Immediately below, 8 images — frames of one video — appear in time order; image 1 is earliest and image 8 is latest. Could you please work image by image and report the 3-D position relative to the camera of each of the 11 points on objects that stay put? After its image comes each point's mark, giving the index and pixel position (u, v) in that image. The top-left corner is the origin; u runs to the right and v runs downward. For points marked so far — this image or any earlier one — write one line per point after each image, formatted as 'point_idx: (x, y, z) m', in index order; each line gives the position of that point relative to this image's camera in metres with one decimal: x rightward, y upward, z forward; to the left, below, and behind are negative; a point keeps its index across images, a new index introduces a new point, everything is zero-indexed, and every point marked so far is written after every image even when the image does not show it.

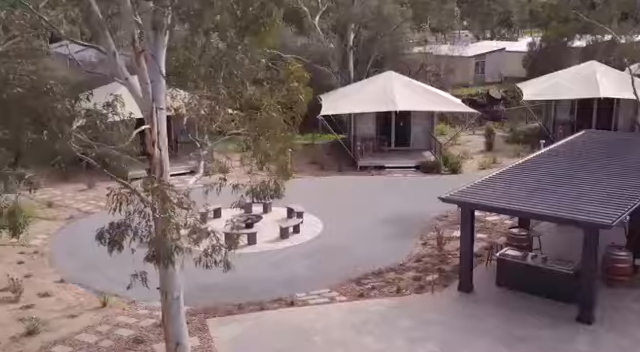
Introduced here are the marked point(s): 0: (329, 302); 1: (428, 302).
0: (+0.1, -2.3, +10.8) m
1: (+1.9, -2.3, +10.8) m
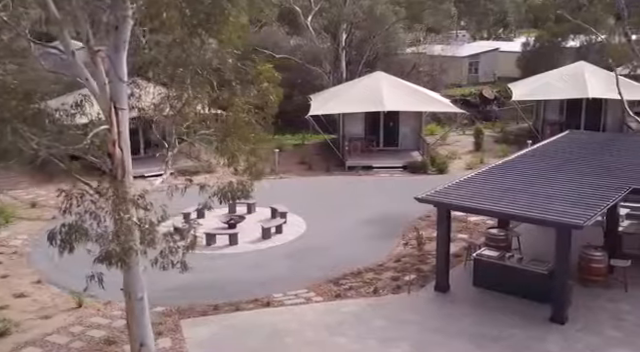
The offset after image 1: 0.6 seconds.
0: (-0.3, -2.3, +10.8) m
1: (+1.5, -2.3, +10.8) m
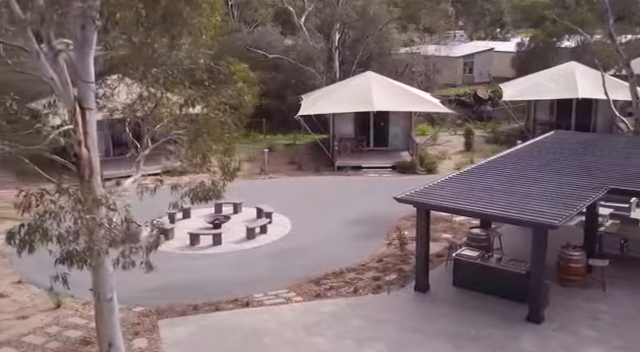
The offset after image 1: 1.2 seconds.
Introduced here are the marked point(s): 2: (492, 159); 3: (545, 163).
0: (-0.7, -2.3, +10.9) m
1: (+1.1, -2.3, +10.8) m
2: (+4.5, +0.4, +15.1) m
3: (+5.5, +0.3, +14.4) m
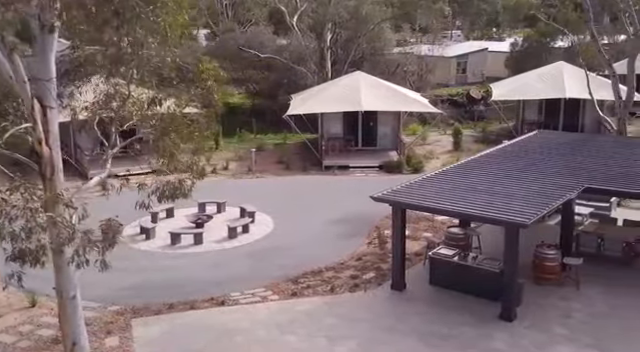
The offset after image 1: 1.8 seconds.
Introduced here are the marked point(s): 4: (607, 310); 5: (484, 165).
0: (-1.1, -2.3, +10.9) m
1: (+0.7, -2.2, +10.8) m
2: (+4.1, +0.4, +15.2) m
3: (+5.0, +0.3, +14.4) m
4: (+4.8, -2.2, +10.0) m
5: (+3.8, +0.2, +13.8) m
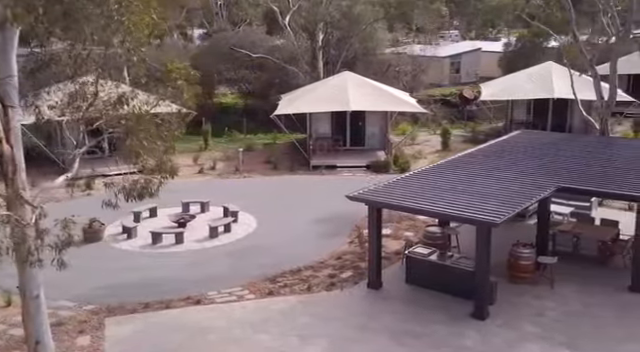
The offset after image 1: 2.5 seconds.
0: (-1.5, -2.2, +10.9) m
1: (+0.3, -2.2, +10.9) m
2: (+3.6, +0.4, +15.3) m
3: (+4.6, +0.3, +14.5) m
4: (+4.3, -2.2, +10.0) m
5: (+3.4, +0.3, +13.9) m
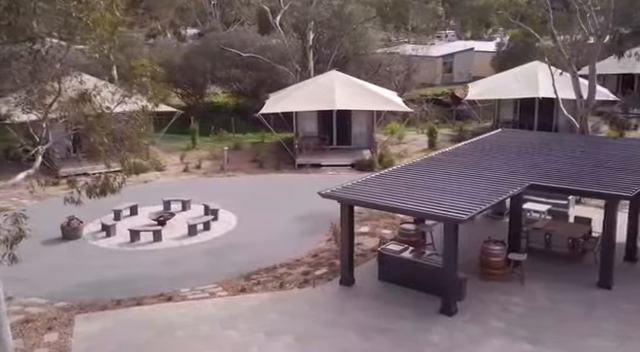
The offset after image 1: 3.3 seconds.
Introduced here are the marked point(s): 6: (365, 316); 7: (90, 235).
0: (-2.0, -2.2, +10.9) m
1: (-0.3, -2.2, +10.9) m
2: (+3.0, +0.5, +15.4) m
3: (+4.0, +0.4, +14.6) m
4: (+3.8, -2.2, +10.1) m
5: (+2.8, +0.3, +14.0) m
6: (+0.8, -2.3, +10.0) m
7: (-5.8, -1.5, +15.2) m
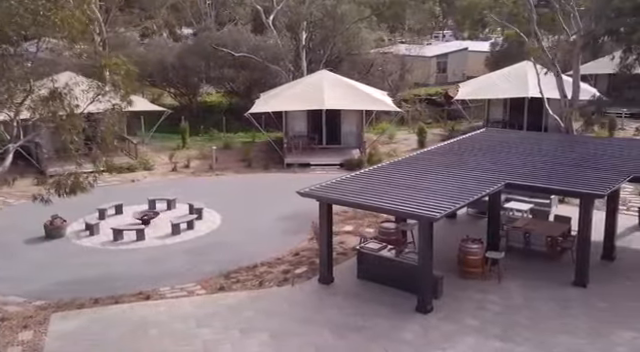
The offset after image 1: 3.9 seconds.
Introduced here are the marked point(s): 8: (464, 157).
0: (-2.4, -2.2, +11.0) m
1: (-0.7, -2.2, +11.0) m
2: (+2.6, +0.5, +15.4) m
3: (+3.6, +0.4, +14.7) m
4: (+3.4, -2.1, +10.2) m
5: (+2.4, +0.3, +14.0) m
6: (+0.4, -2.3, +10.0) m
7: (-6.3, -1.5, +15.2) m
8: (+3.6, +0.6, +15.5) m
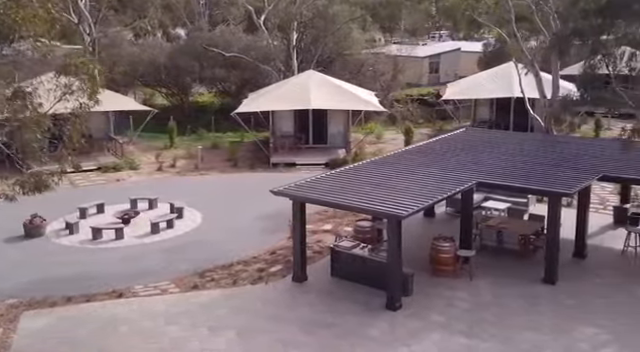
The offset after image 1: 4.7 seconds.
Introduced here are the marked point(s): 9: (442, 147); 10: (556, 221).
0: (-2.9, -2.2, +11.0) m
1: (-1.2, -2.1, +11.1) m
2: (+2.1, +0.5, +15.5) m
3: (+3.1, +0.4, +14.8) m
4: (+2.9, -2.1, +10.3) m
5: (+1.9, +0.4, +14.1) m
6: (-0.1, -2.3, +10.1) m
7: (-6.8, -1.4, +15.2) m
8: (+3.1, +0.6, +15.6) m
9: (+3.3, +0.8, +16.9) m
10: (+4.2, -0.8, +10.7) m
